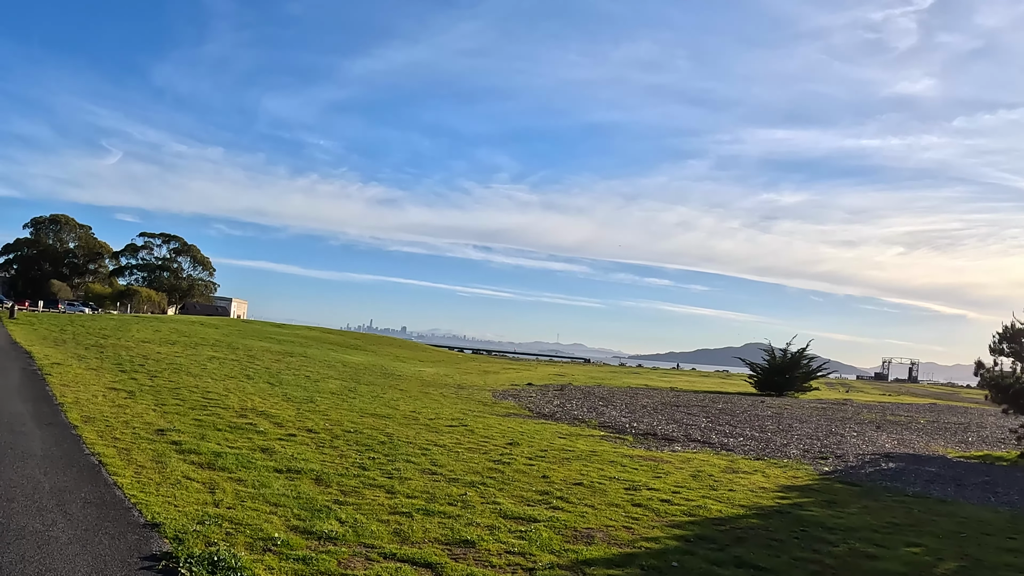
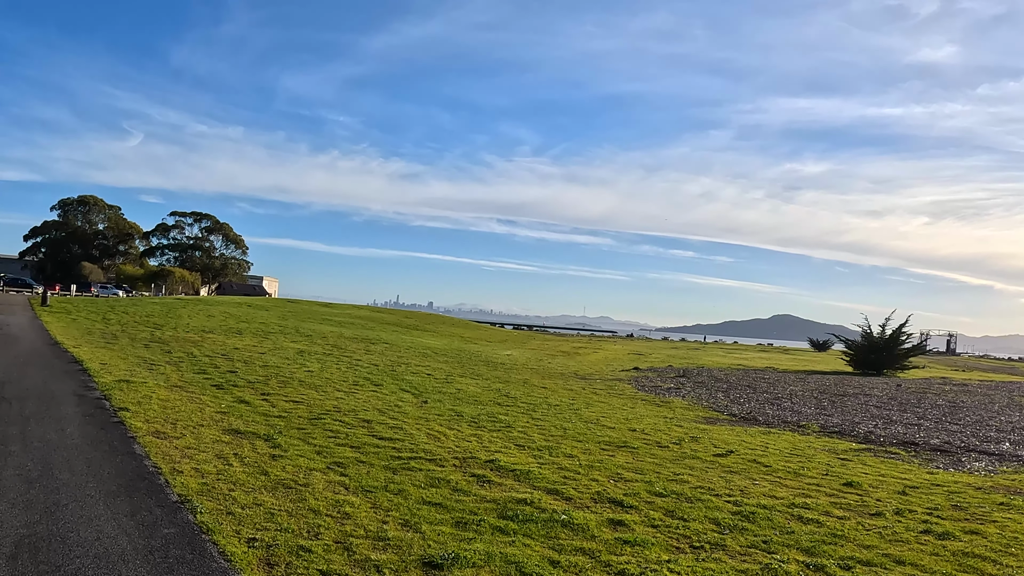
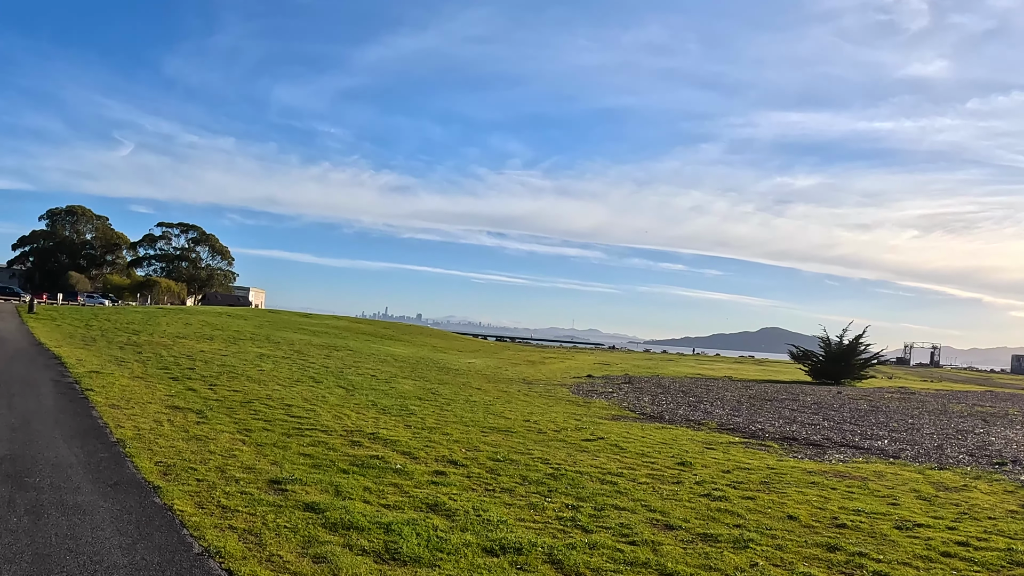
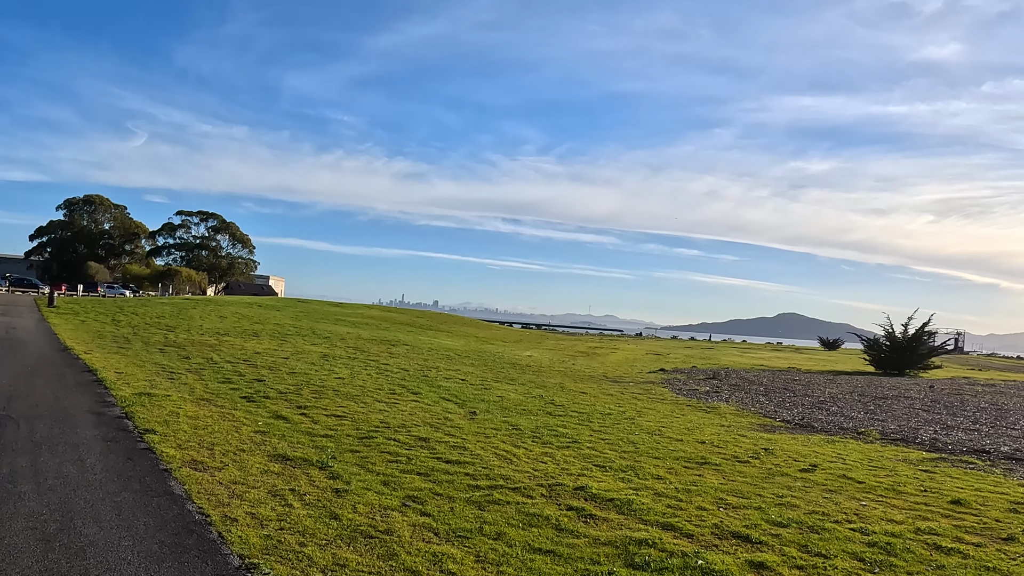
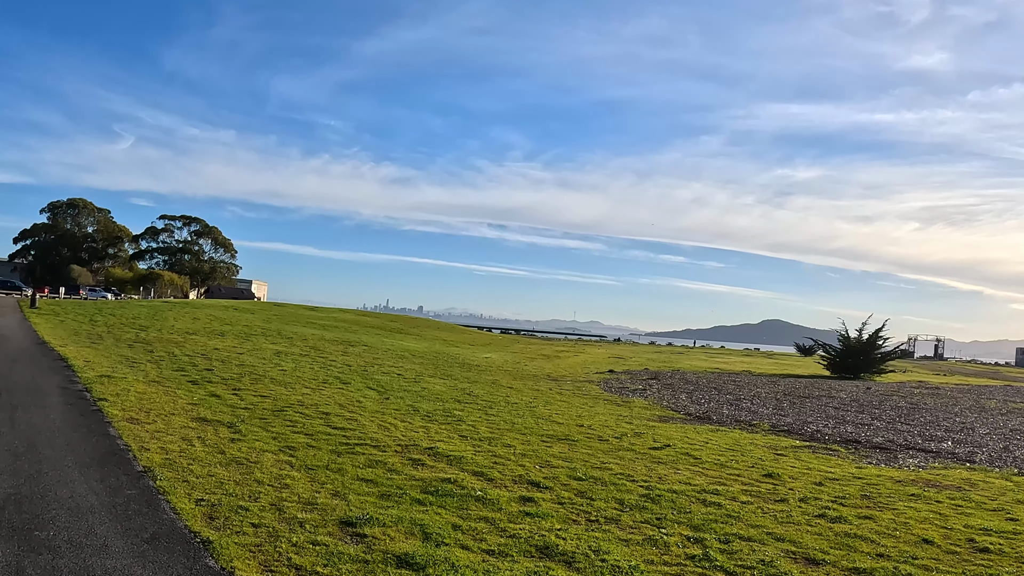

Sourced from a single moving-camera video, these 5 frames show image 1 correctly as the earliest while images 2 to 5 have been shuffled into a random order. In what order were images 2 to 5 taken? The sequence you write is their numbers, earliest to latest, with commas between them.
3, 5, 2, 4
